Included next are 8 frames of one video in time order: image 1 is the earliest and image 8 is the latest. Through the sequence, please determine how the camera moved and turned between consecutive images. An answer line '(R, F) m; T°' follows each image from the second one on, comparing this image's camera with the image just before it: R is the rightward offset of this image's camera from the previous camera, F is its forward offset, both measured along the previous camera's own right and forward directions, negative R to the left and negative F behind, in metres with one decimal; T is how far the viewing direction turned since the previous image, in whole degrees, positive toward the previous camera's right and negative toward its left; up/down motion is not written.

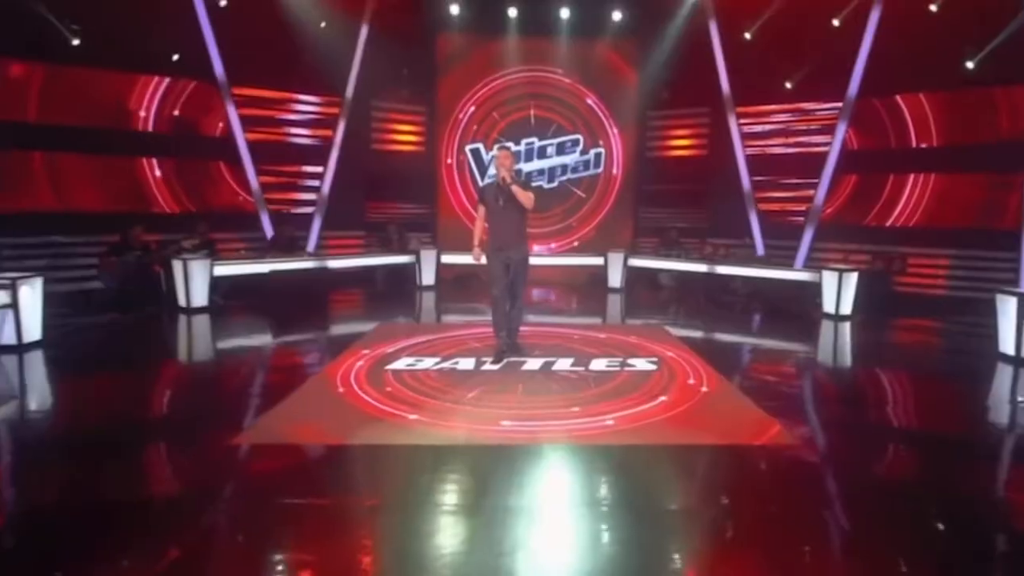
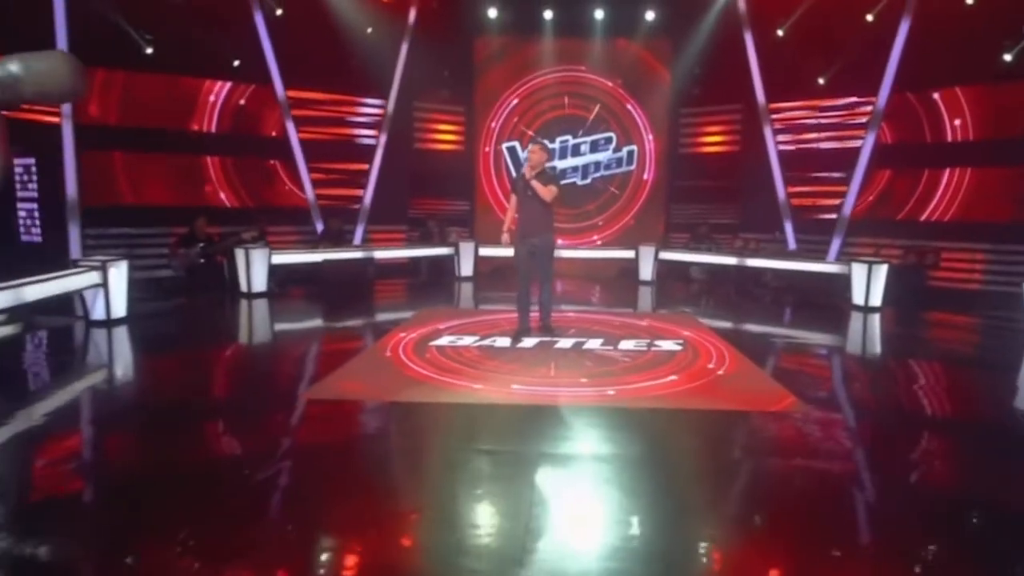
(0.0, -0.4) m; -3°
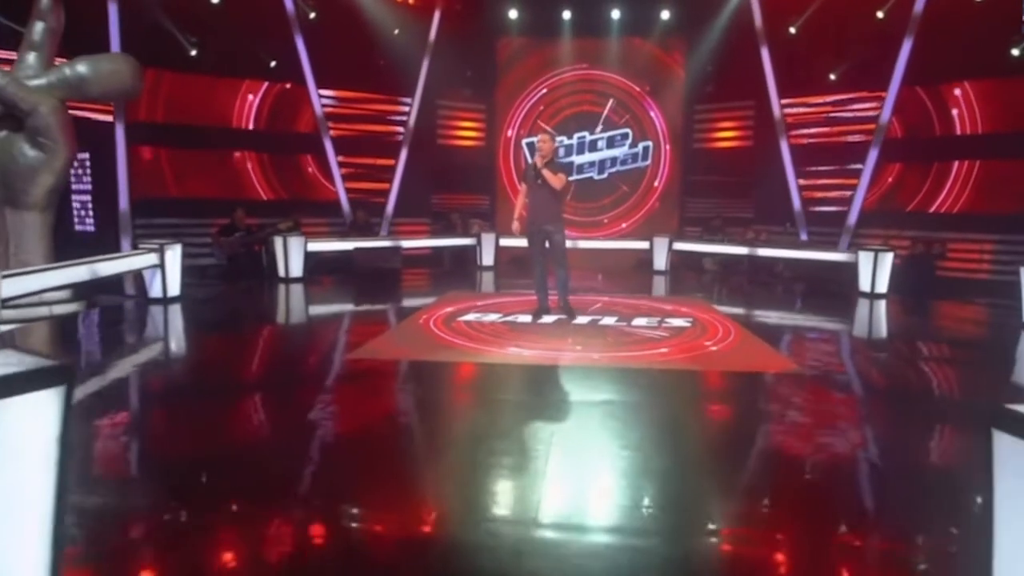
(0.0, -0.4) m; -2°
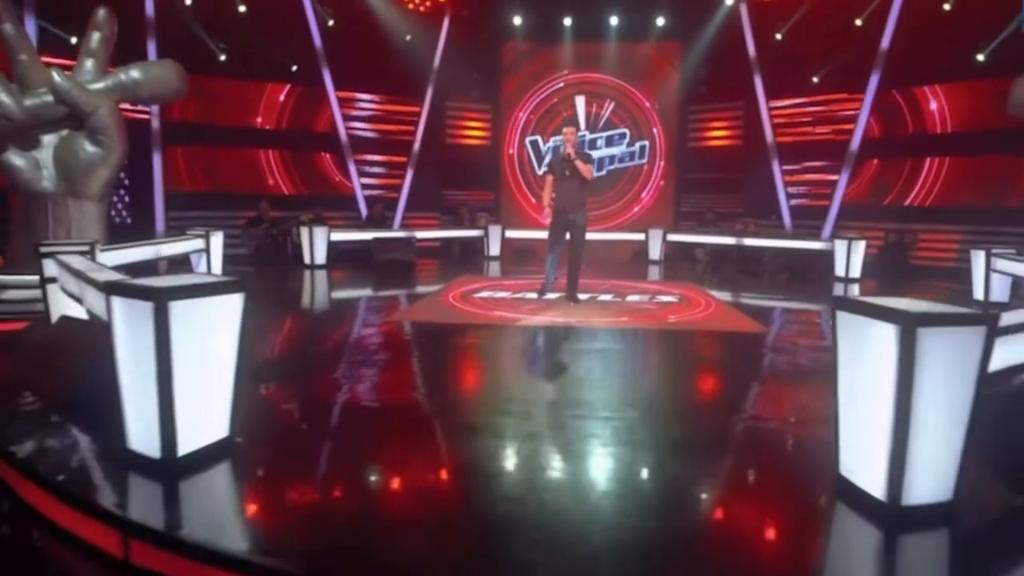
(-0.1, -0.6) m; 0°
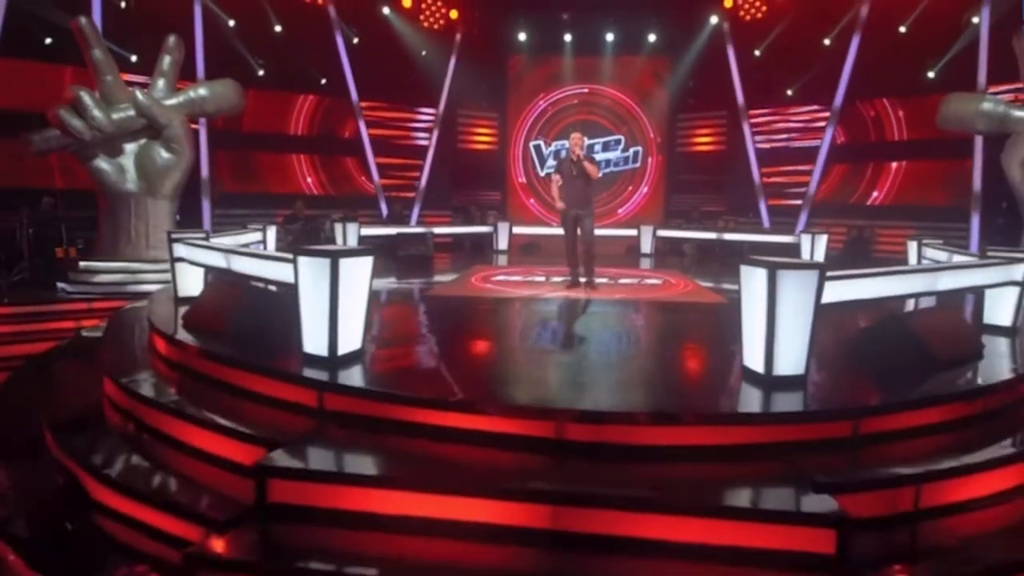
(-0.2, -1.1) m; 0°
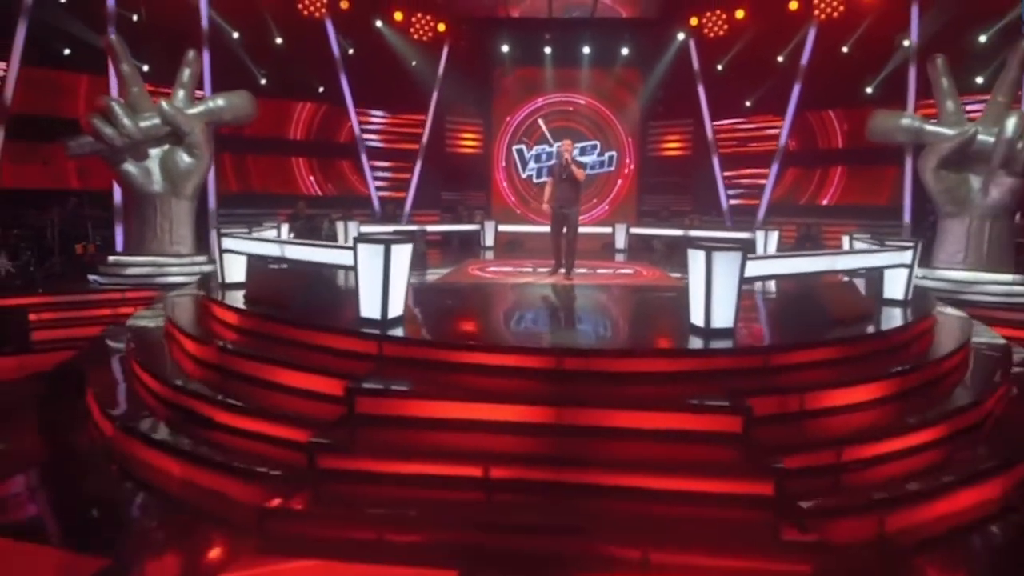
(-0.2, -0.9) m; +2°
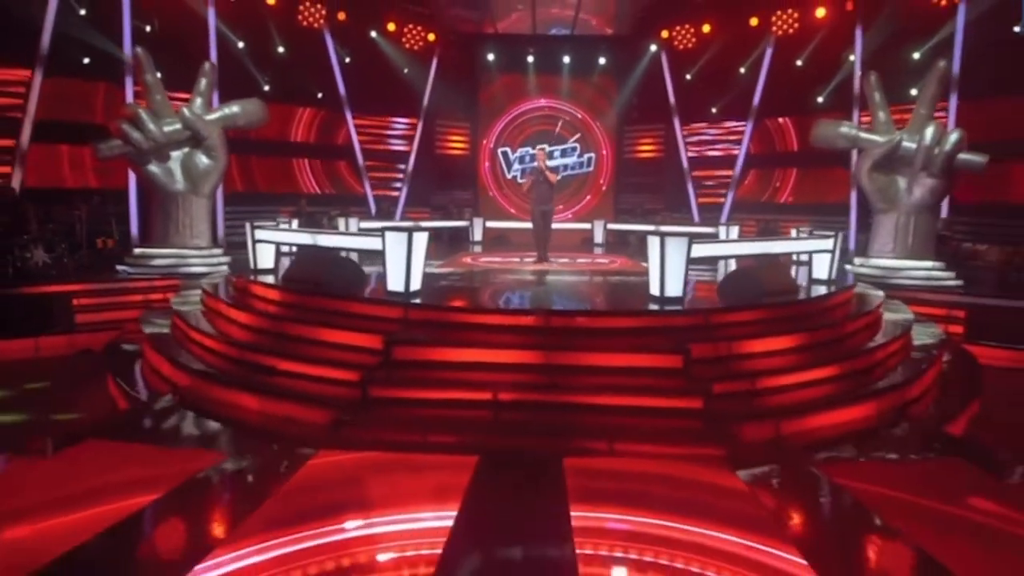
(-0.1, -0.9) m; +2°
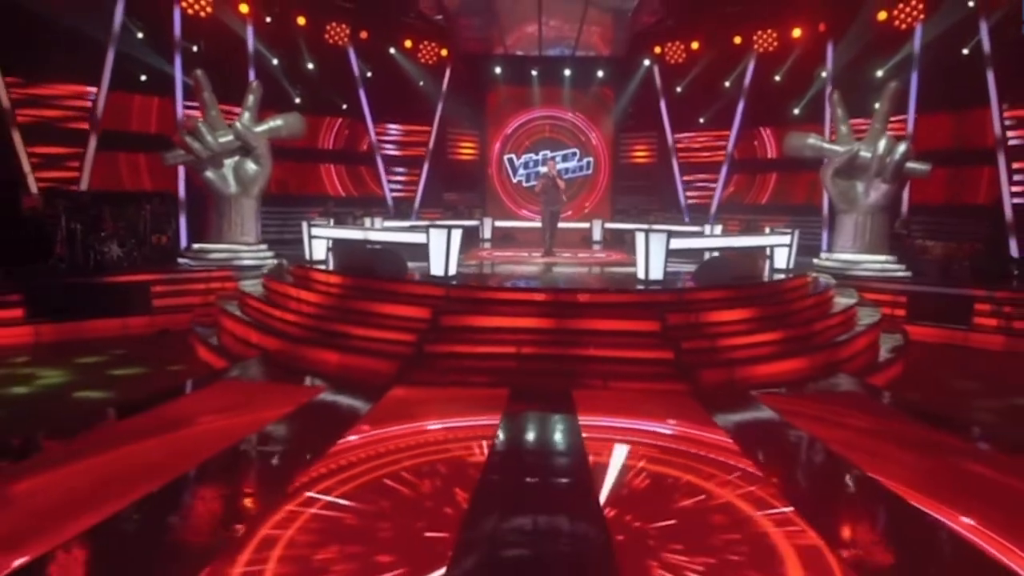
(-0.2, -1.2) m; 0°
